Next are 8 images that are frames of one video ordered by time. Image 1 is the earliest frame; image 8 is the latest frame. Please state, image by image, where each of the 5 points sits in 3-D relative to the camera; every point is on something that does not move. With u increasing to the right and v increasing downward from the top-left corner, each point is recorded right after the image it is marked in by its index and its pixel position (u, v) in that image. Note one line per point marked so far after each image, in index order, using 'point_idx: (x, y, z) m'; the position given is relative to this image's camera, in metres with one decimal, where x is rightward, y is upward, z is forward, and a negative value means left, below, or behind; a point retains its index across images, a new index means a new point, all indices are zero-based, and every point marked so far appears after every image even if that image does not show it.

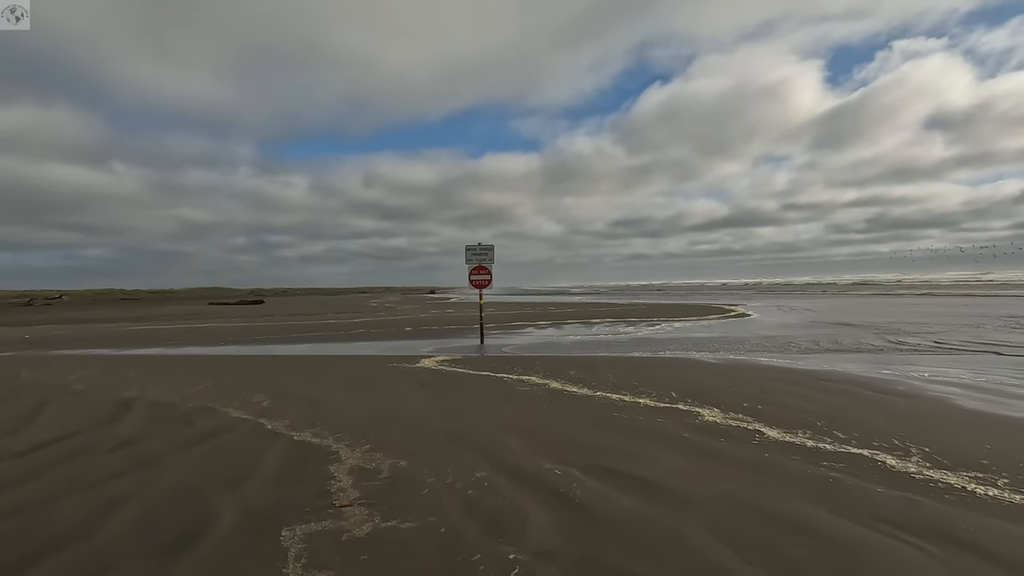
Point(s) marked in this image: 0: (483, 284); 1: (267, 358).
0: (-1.1, +0.2, +19.5) m
1: (-6.7, -2.0, +13.4) m
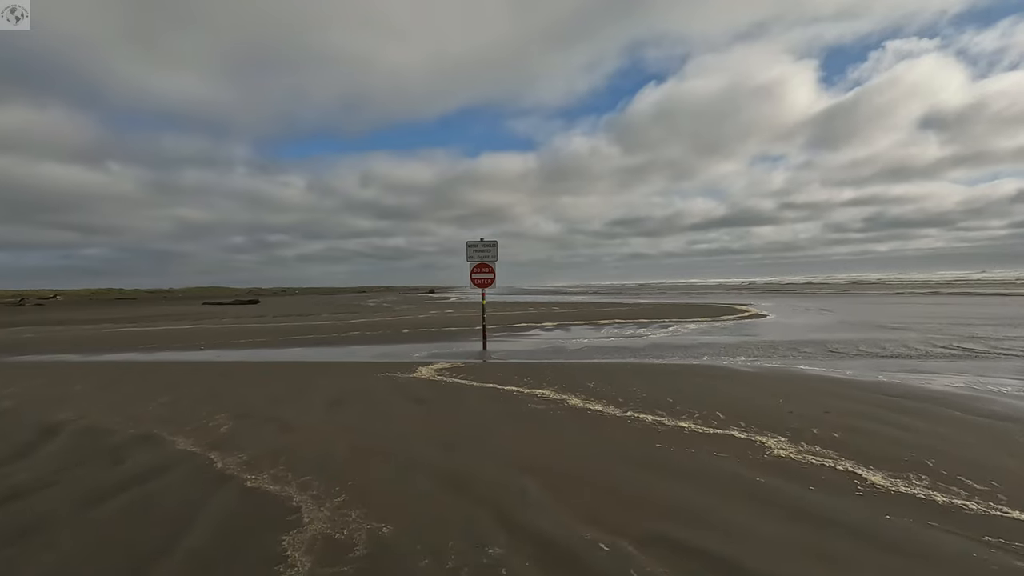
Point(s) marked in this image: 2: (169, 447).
0: (-1.0, +0.2, +18.1) m
1: (-6.5, -2.0, +12.1) m
2: (-3.8, -1.7, +5.4) m
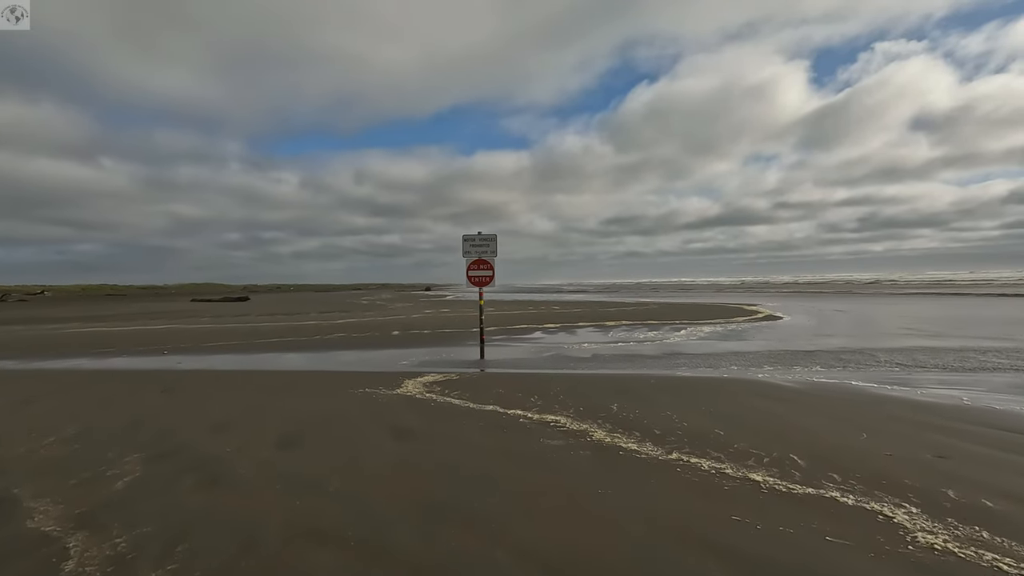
0: (-0.9, +0.2, +16.4) m
1: (-6.5, -1.9, +10.3) m
2: (-3.7, -1.7, +3.7) m
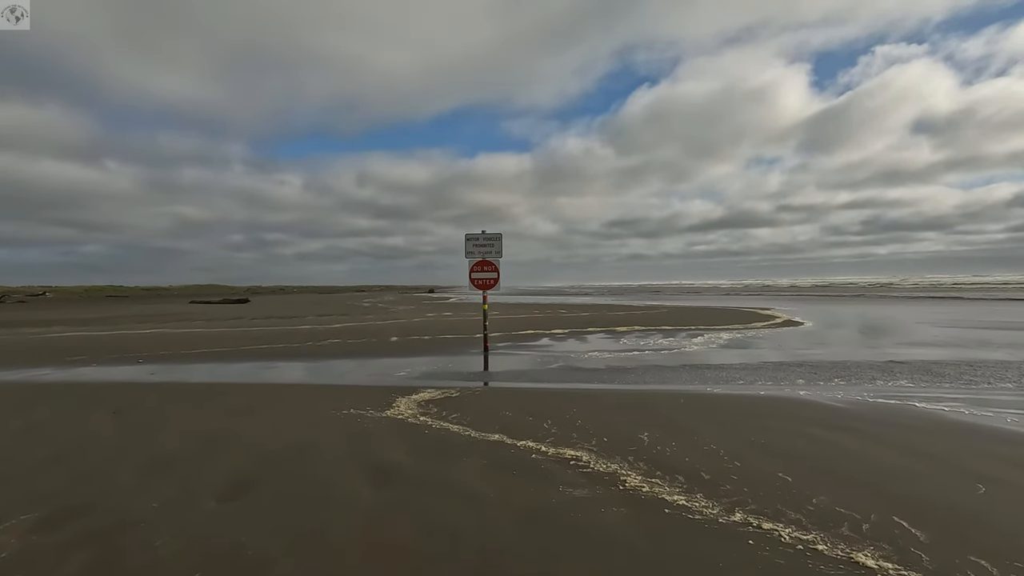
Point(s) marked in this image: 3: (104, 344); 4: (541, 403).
0: (-0.8, +0.1, +15.1) m
1: (-6.3, -2.0, +9.1) m
2: (-3.6, -1.8, +2.4) m
3: (-15.7, -2.1, +18.9) m
4: (+0.5, -2.0, +8.7) m
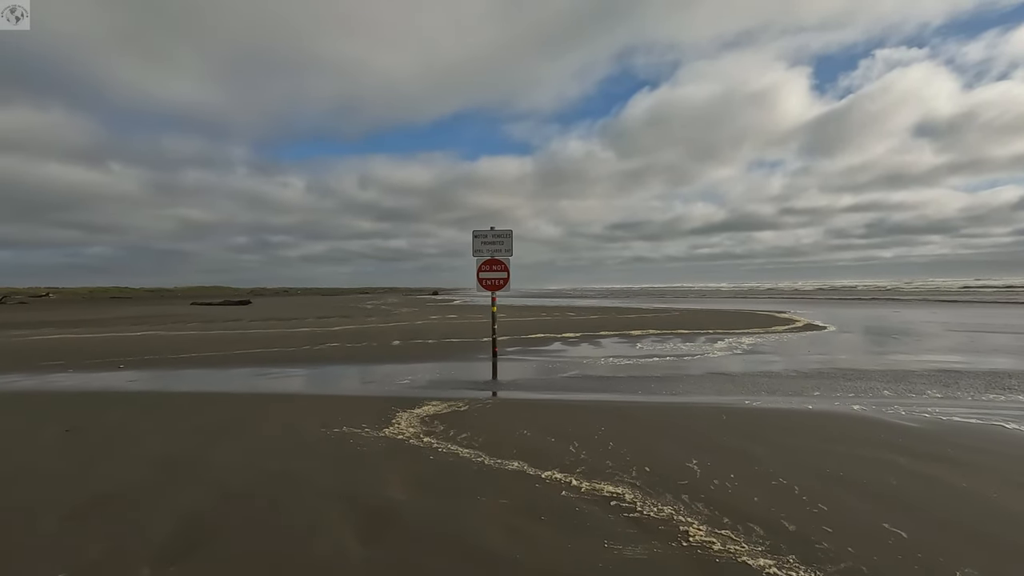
0: (-0.4, +0.1, +14.0) m
1: (-6.1, -2.0, +8.0) m
2: (-3.3, -1.7, +1.3) m
3: (-15.4, -2.1, +17.9) m
4: (+0.8, -2.0, +7.6) m
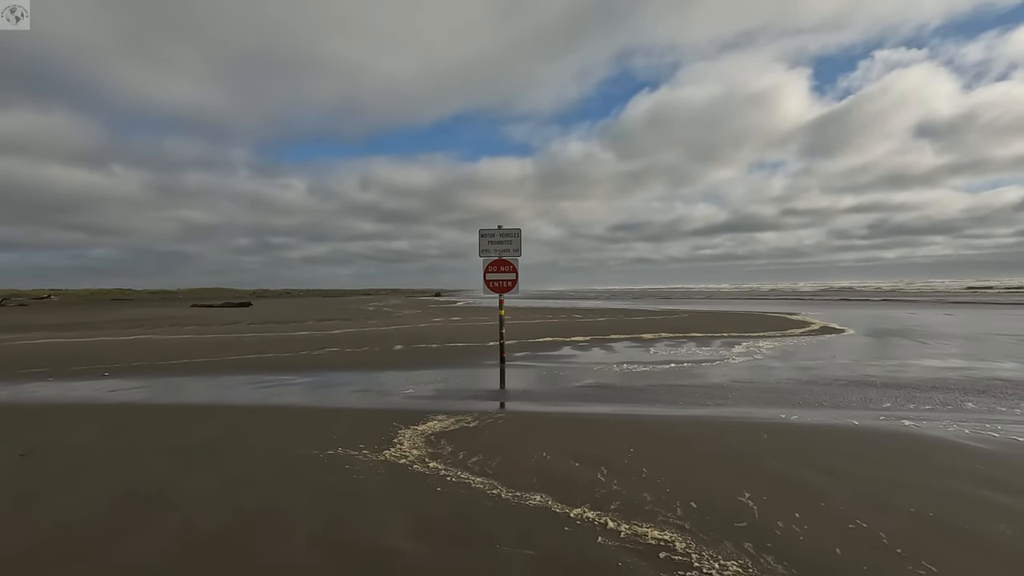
0: (-0.2, 0.0, +13.2) m
1: (-5.9, -2.0, +7.2) m
2: (-3.2, -1.8, +0.5) m
3: (-15.1, -2.2, +17.2) m
4: (+1.0, -2.1, +6.8) m
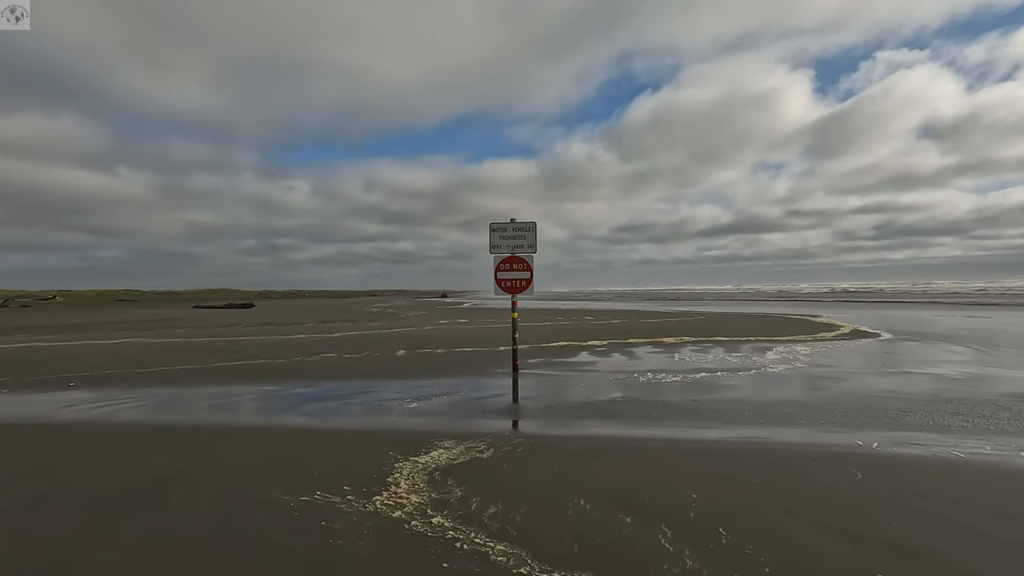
0: (+0.1, 0.0, +11.8) m
1: (-5.6, -2.0, +5.9) m
2: (-2.9, -1.7, -0.8) m
3: (-14.8, -2.2, +16.0) m
4: (+1.3, -2.0, +5.4) m
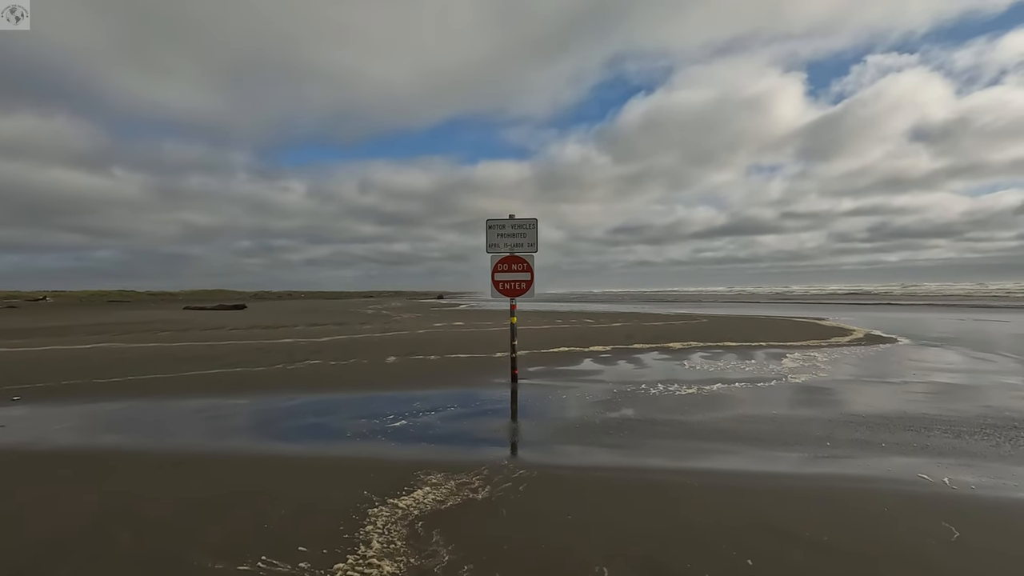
0: (+0.1, 0.0, +10.7) m
1: (-5.6, -2.0, +4.8) m
2: (-2.9, -1.8, -1.9) m
3: (-14.8, -2.3, +14.8) m
4: (+1.3, -2.1, +4.3) m
